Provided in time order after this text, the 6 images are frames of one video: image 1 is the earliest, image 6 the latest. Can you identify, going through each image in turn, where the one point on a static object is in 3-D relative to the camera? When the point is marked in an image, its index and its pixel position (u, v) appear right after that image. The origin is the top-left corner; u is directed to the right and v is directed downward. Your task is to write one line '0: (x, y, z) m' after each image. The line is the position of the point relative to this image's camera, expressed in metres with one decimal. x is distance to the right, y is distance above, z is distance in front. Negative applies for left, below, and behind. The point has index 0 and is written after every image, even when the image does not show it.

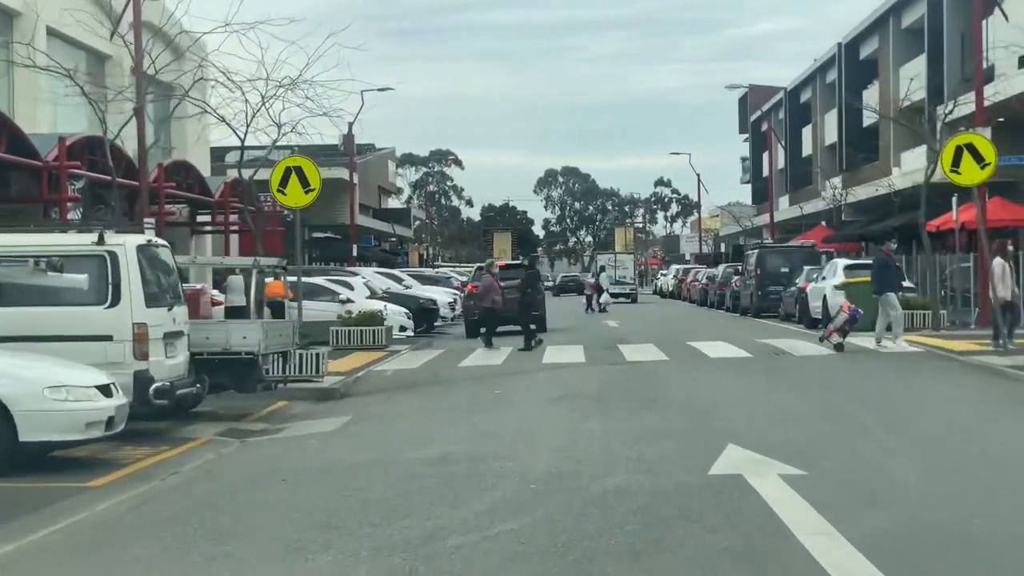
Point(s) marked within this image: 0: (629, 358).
0: (+1.3, -0.8, +18.5) m
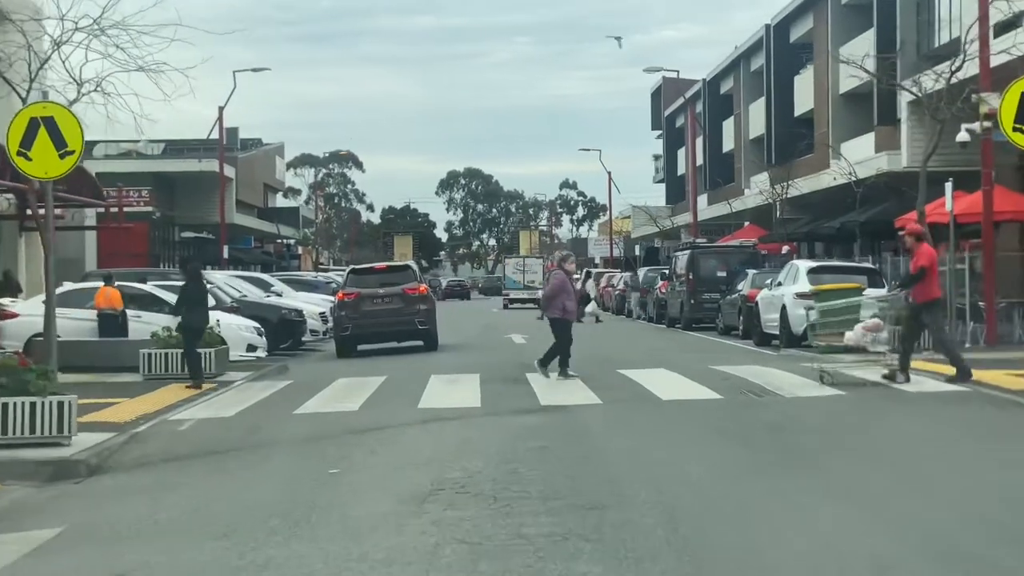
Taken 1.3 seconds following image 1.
0: (+0.2, -0.9, +13.0) m
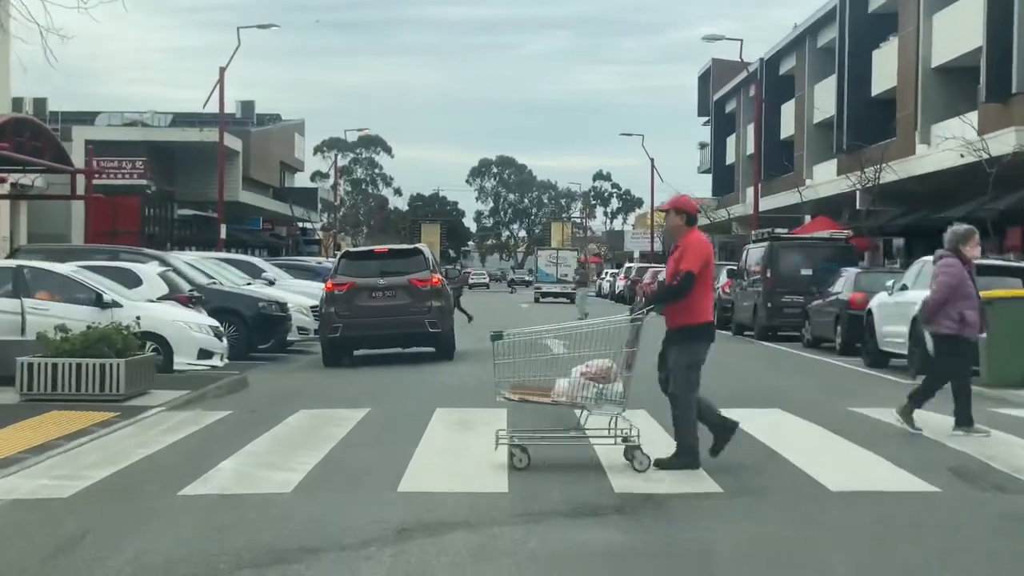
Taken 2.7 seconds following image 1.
0: (+0.5, -0.9, +7.7) m
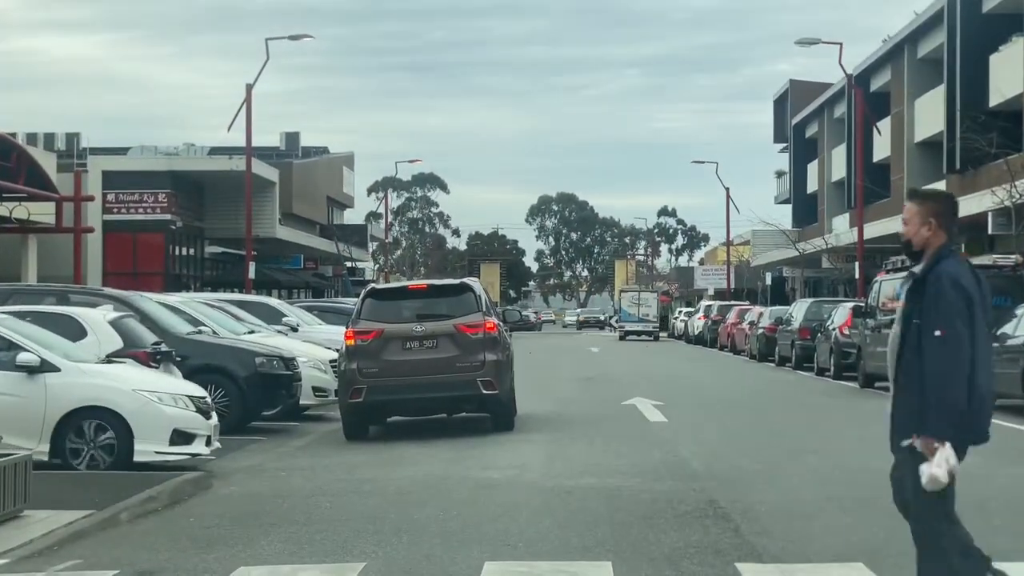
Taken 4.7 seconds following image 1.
0: (+0.8, -1.0, +2.7) m
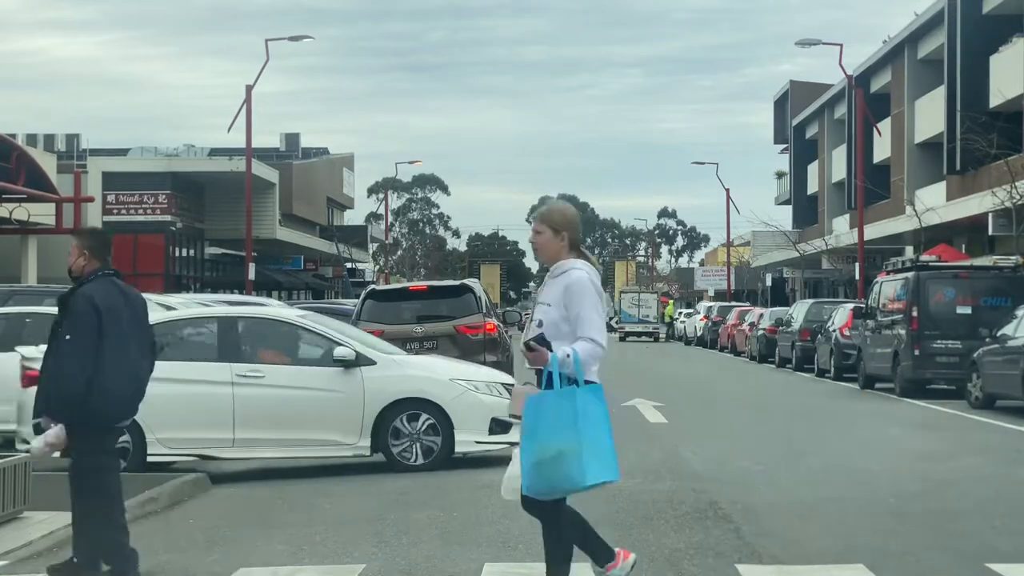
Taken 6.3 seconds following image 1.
0: (+0.8, -1.0, +2.7) m
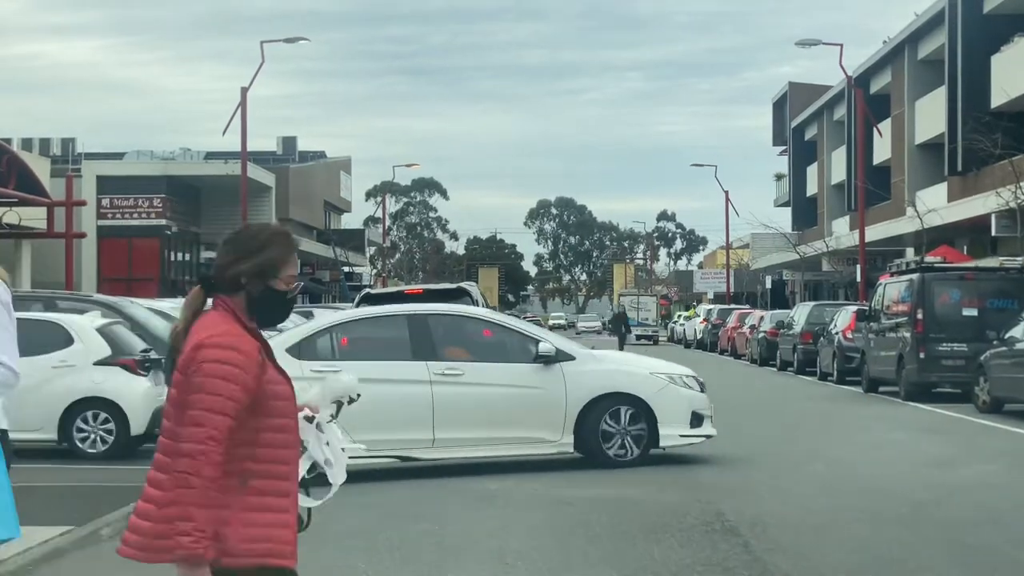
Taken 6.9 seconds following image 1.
0: (+0.8, -1.0, +2.4) m
